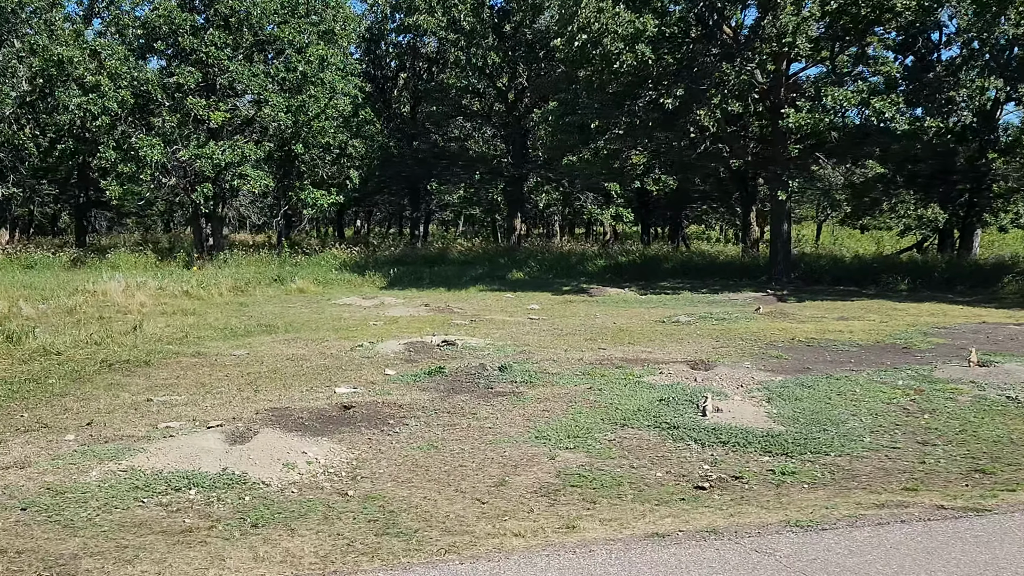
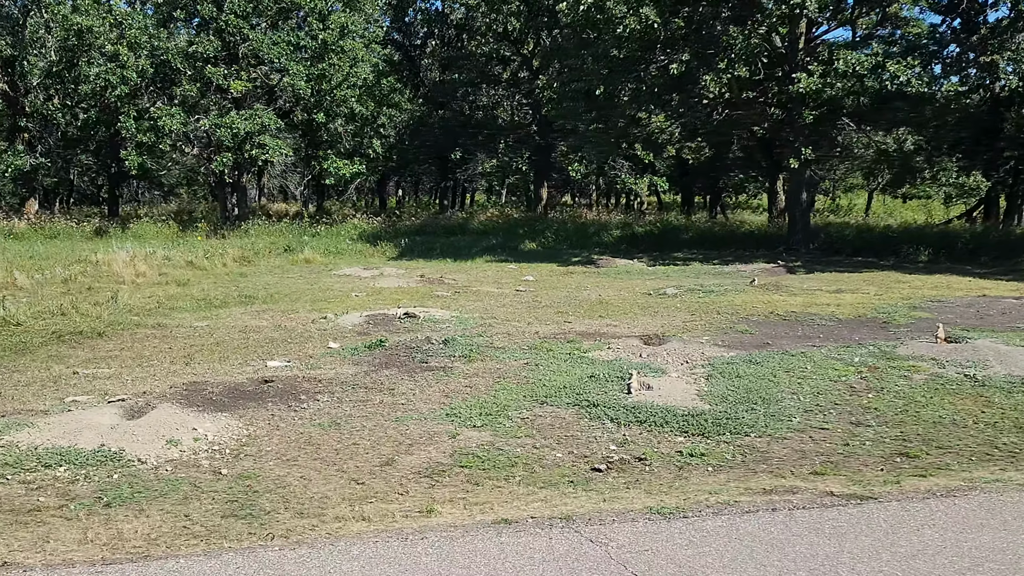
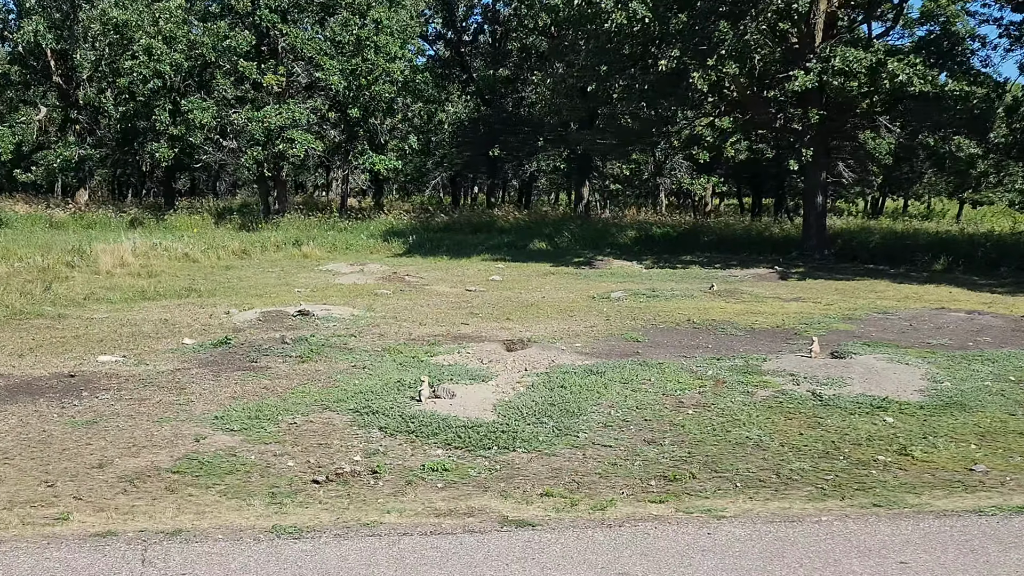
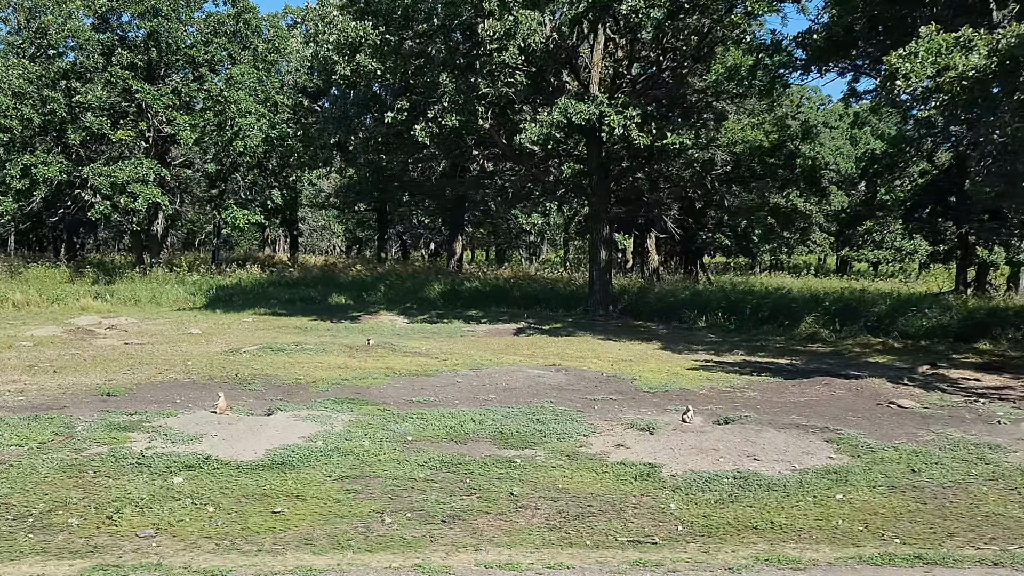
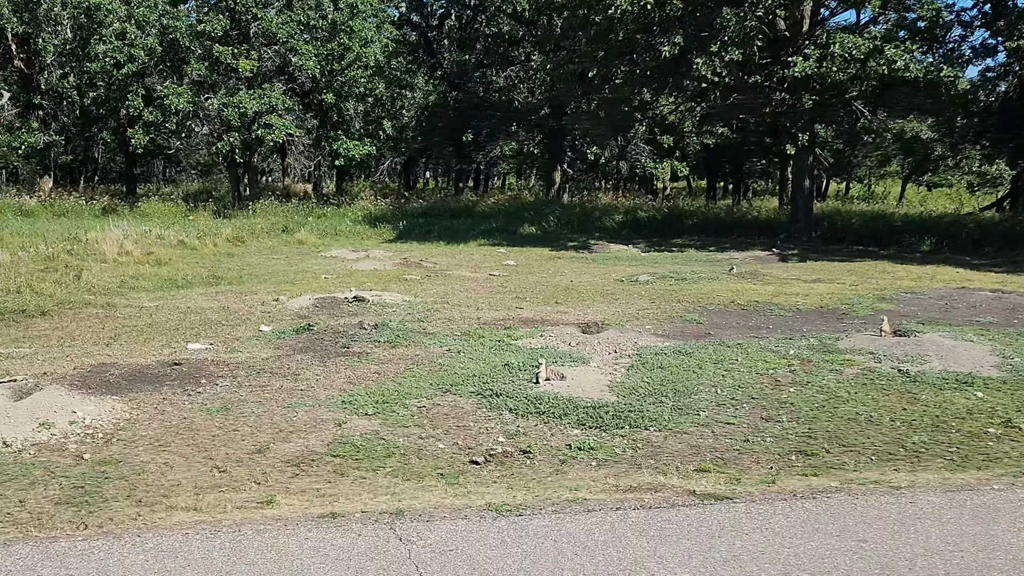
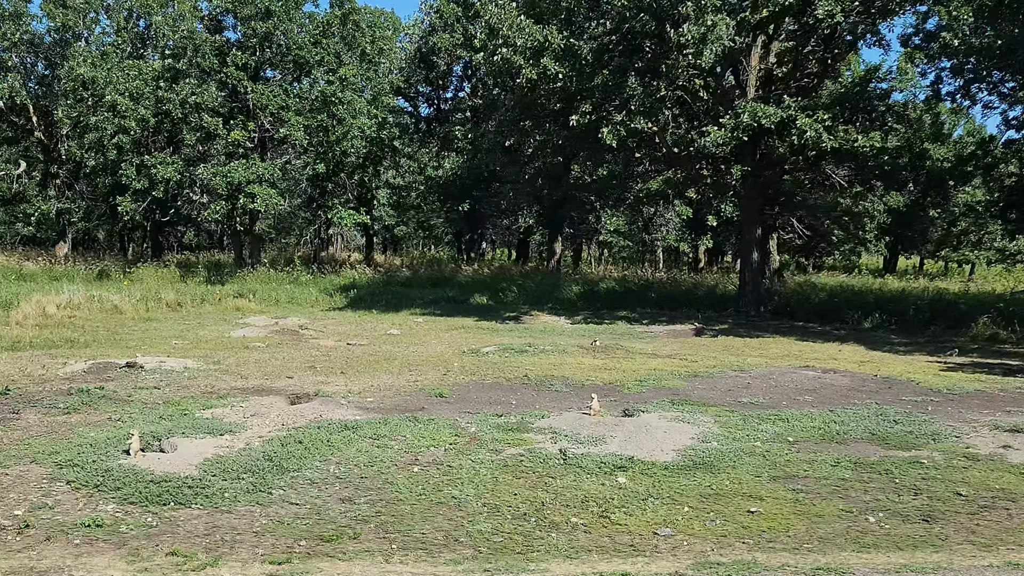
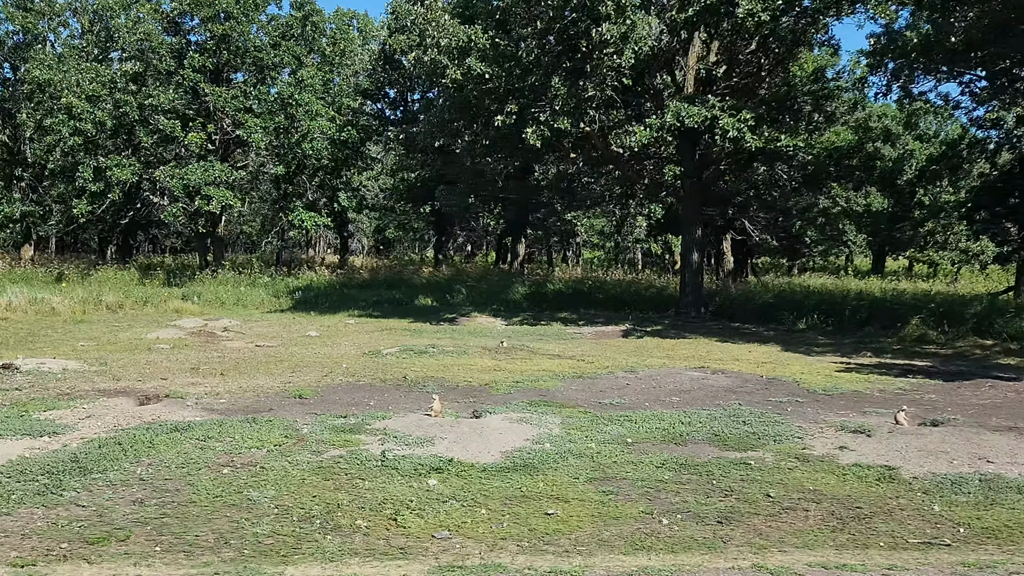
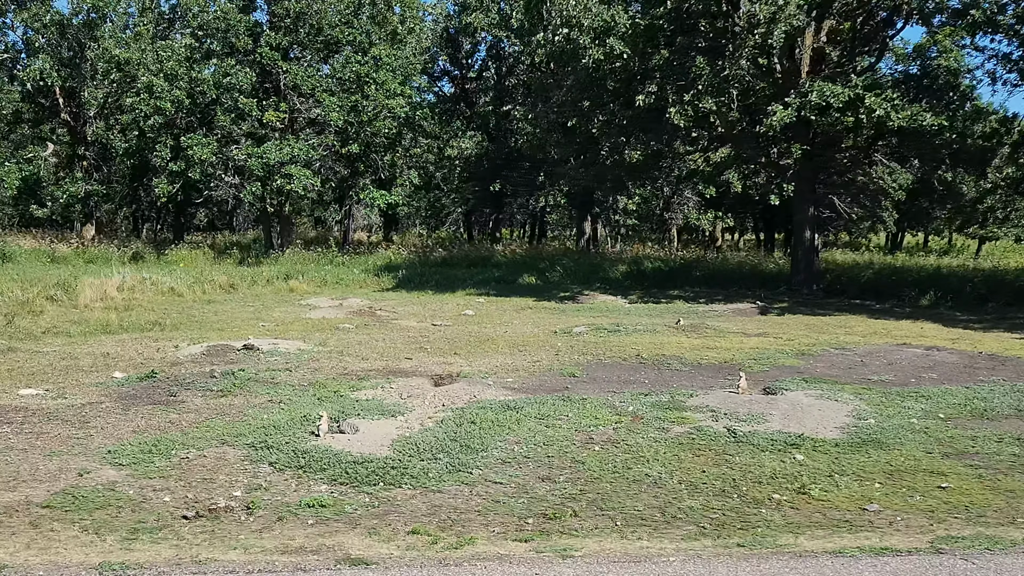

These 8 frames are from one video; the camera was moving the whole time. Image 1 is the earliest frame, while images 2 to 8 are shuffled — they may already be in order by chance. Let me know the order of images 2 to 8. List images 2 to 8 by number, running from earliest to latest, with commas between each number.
2, 5, 3, 8, 6, 7, 4
